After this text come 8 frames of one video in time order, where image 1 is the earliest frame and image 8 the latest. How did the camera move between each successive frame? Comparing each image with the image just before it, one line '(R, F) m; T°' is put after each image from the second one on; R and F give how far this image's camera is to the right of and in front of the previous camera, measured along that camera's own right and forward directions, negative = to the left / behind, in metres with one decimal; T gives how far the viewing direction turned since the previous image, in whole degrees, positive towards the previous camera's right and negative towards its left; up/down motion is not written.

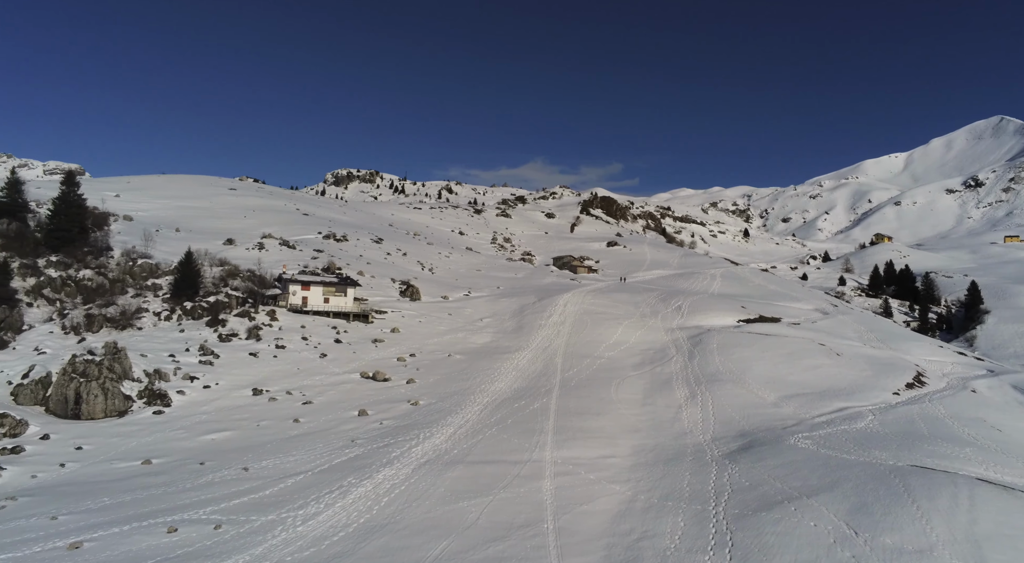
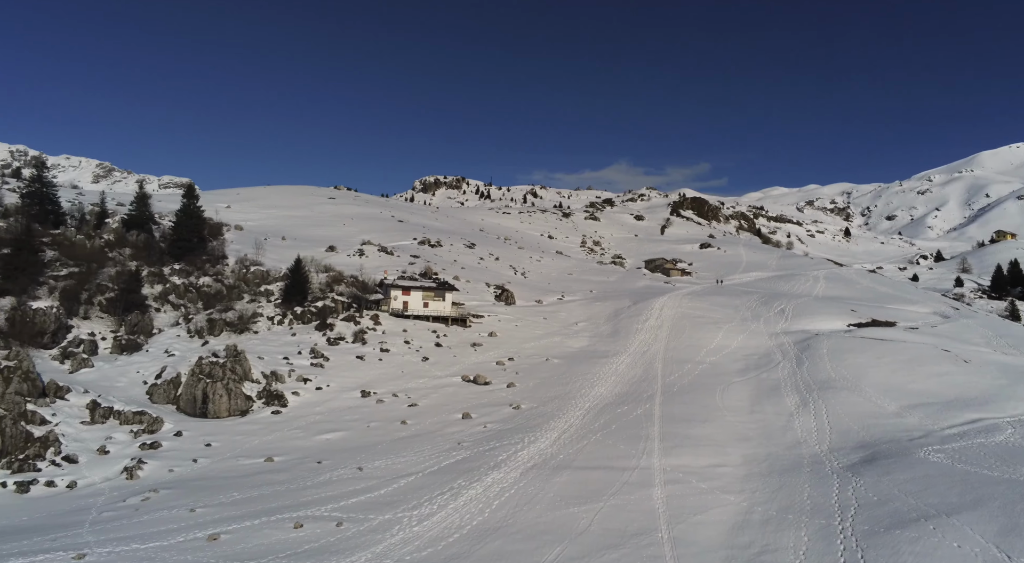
(-0.4, -0.3) m; -7°
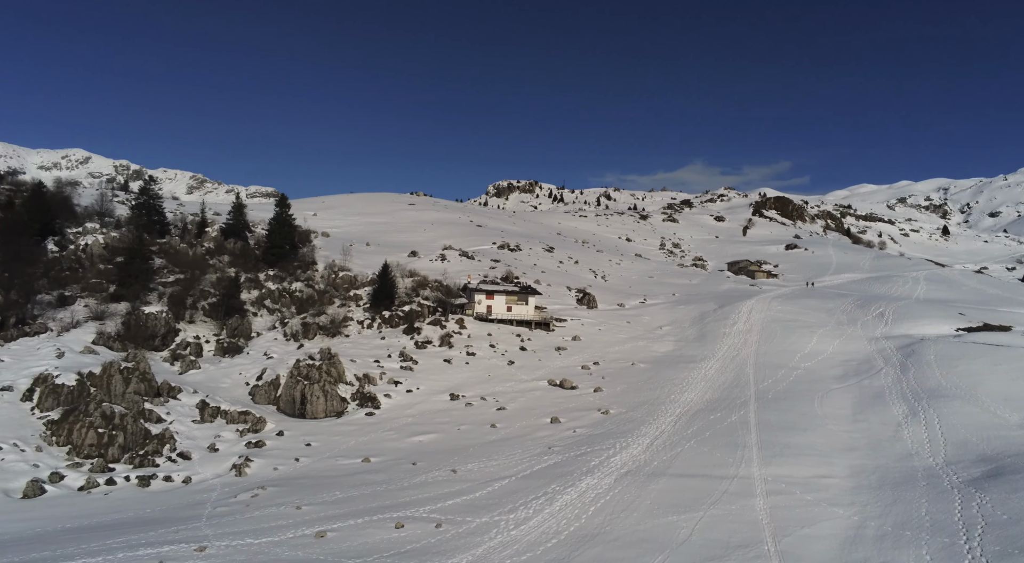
(-0.4, -0.1) m; -6°
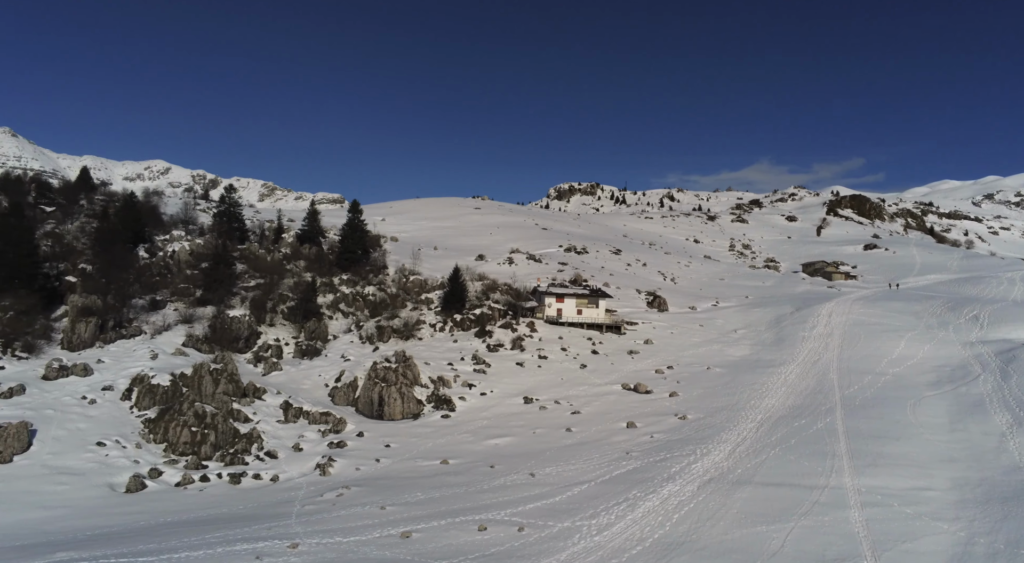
(-0.4, 0.0) m; -5°
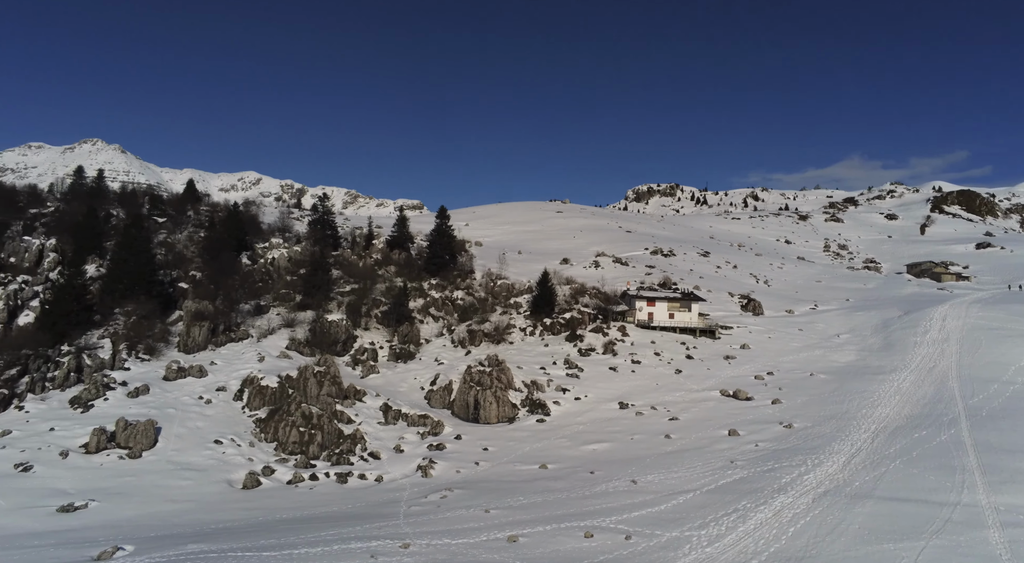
(-0.5, 0.0) m; -6°
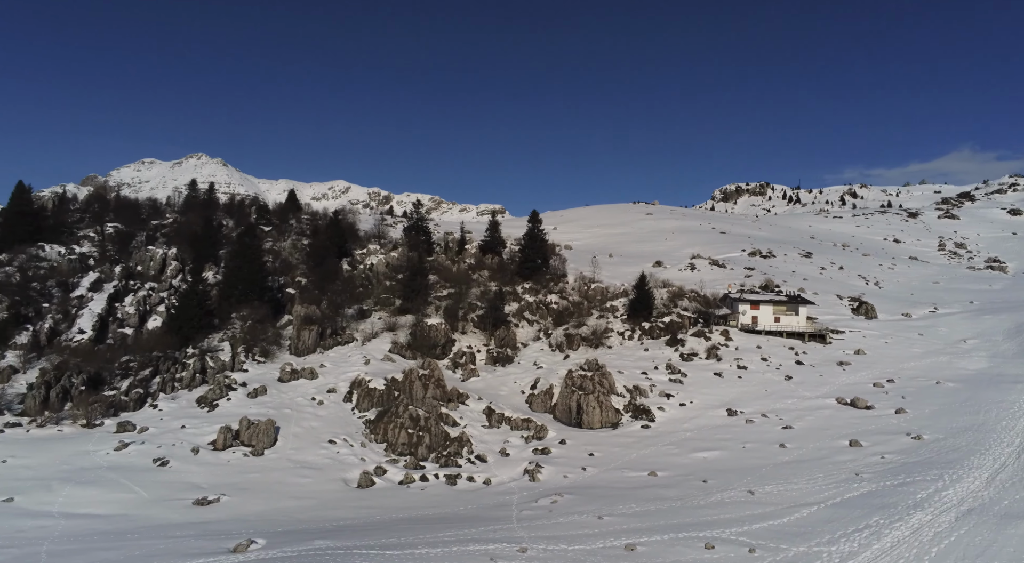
(-0.6, -0.2) m; -7°
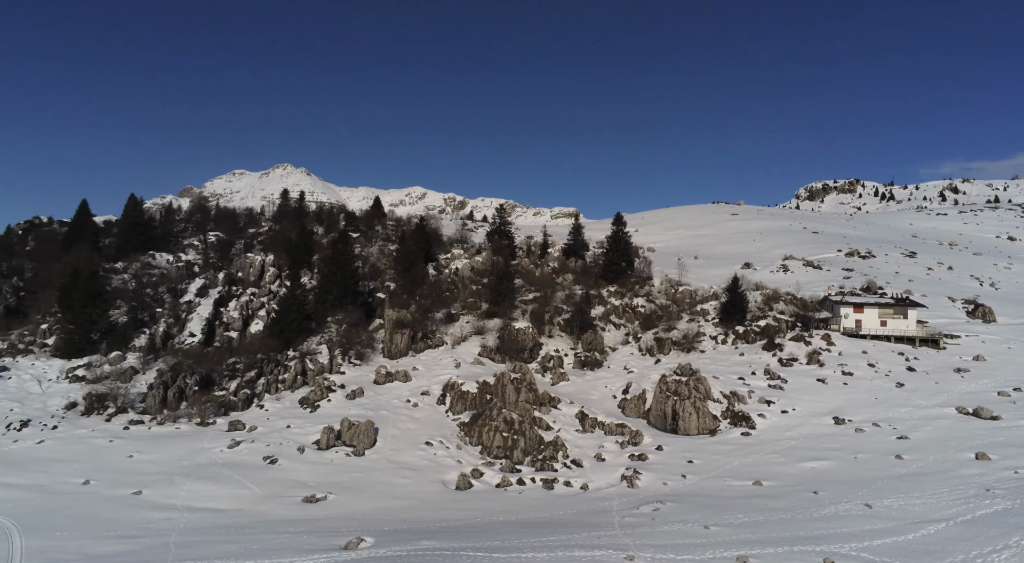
(-0.6, +0.1) m; -6°
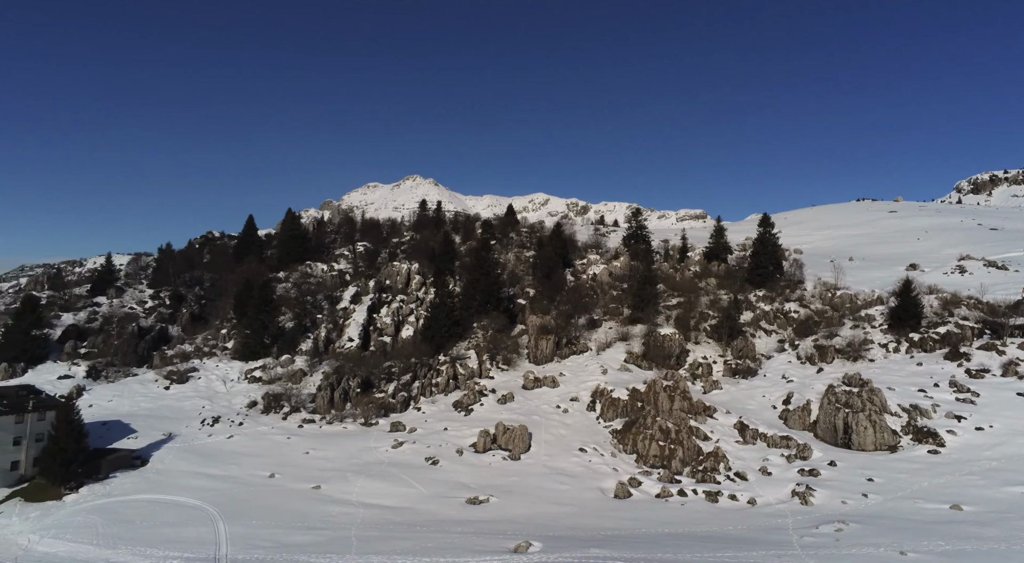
(-0.9, +0.8) m; -11°
